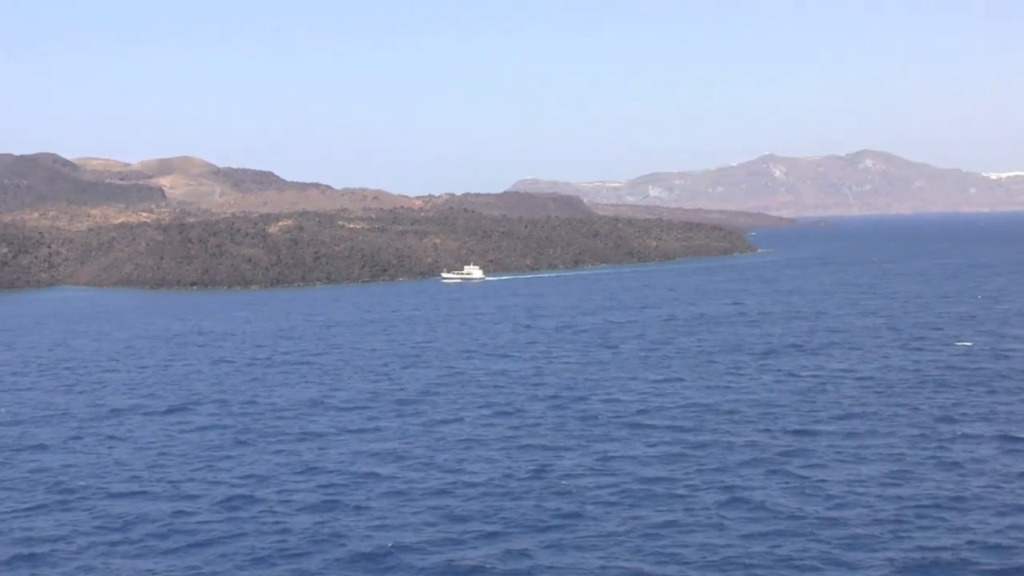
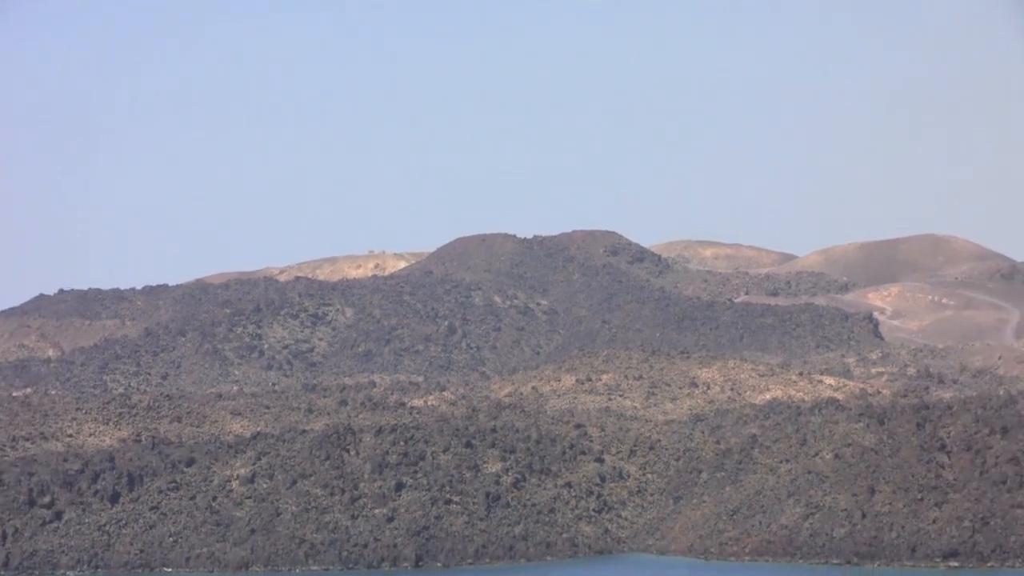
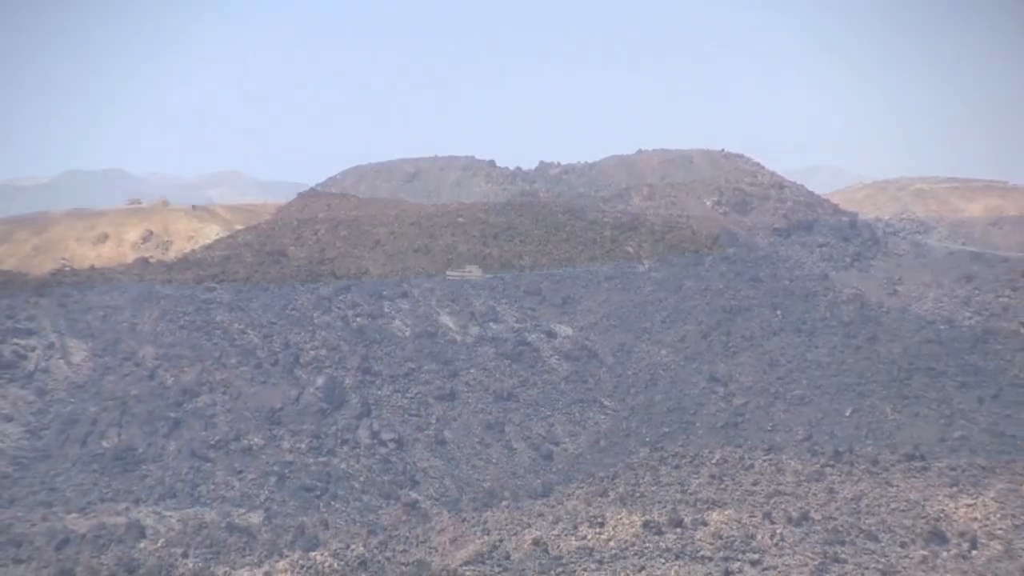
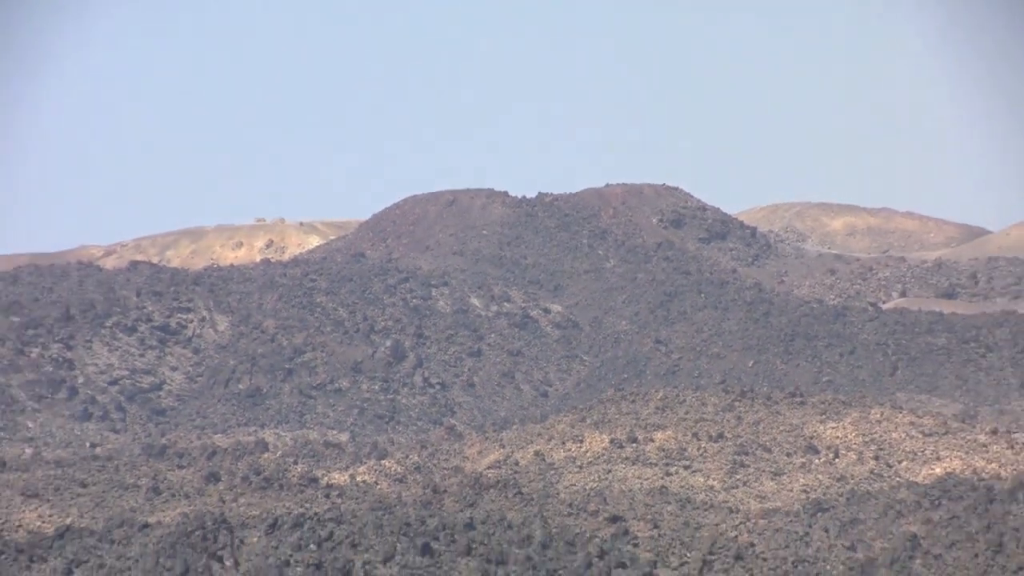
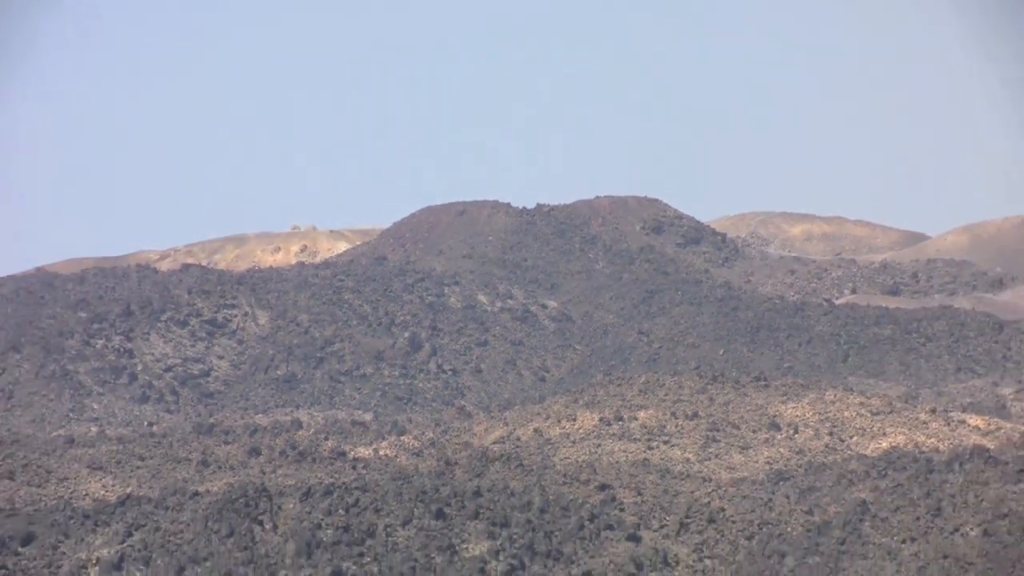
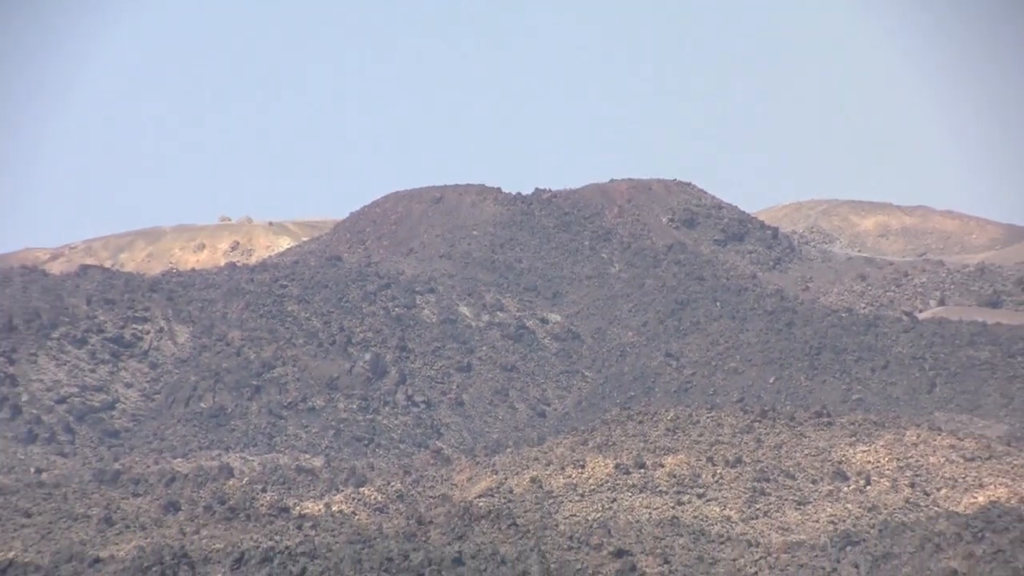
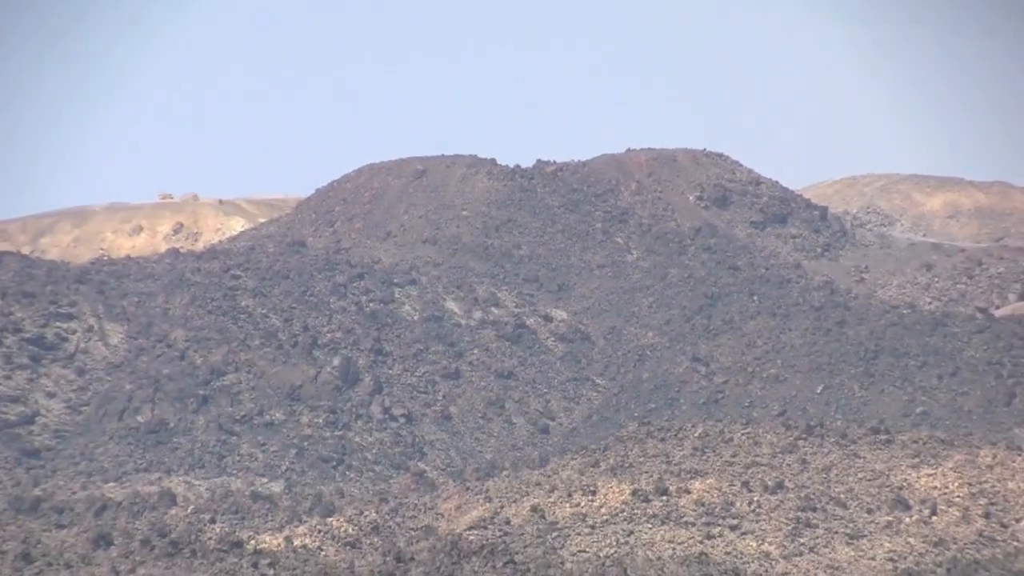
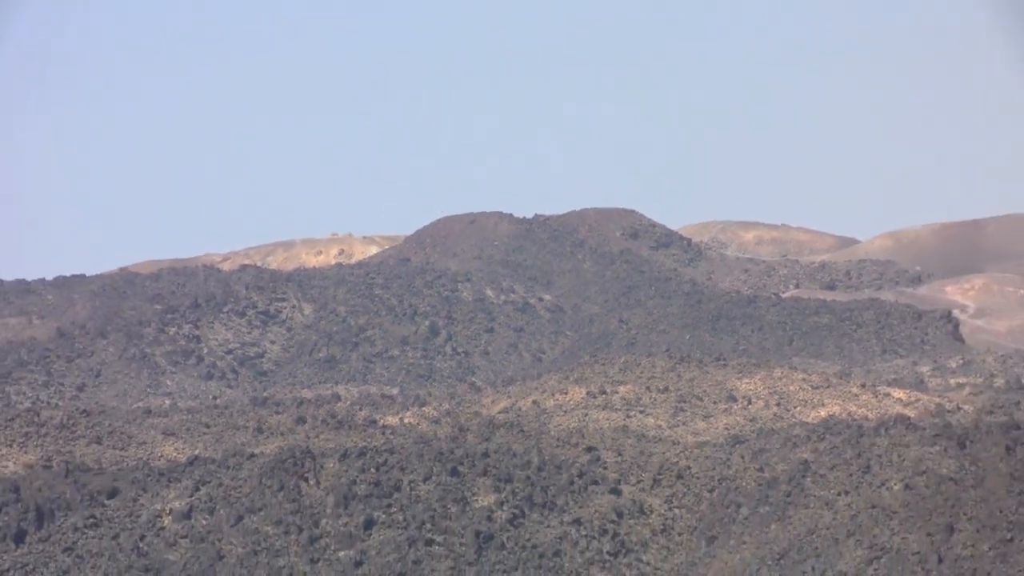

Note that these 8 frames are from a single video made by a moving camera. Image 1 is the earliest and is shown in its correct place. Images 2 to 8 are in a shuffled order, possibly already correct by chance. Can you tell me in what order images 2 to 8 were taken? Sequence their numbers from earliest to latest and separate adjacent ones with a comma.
3, 7, 6, 4, 5, 8, 2
